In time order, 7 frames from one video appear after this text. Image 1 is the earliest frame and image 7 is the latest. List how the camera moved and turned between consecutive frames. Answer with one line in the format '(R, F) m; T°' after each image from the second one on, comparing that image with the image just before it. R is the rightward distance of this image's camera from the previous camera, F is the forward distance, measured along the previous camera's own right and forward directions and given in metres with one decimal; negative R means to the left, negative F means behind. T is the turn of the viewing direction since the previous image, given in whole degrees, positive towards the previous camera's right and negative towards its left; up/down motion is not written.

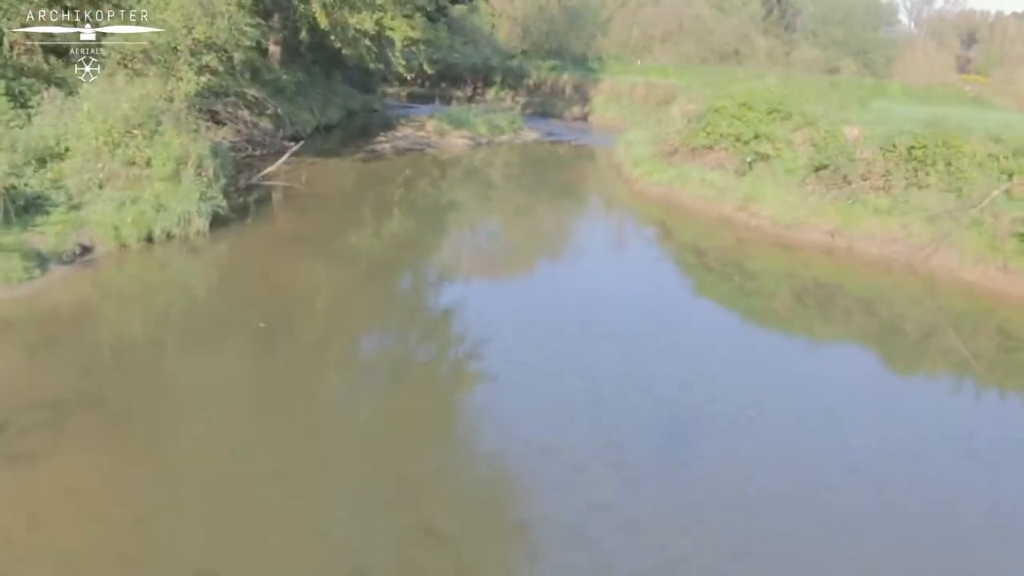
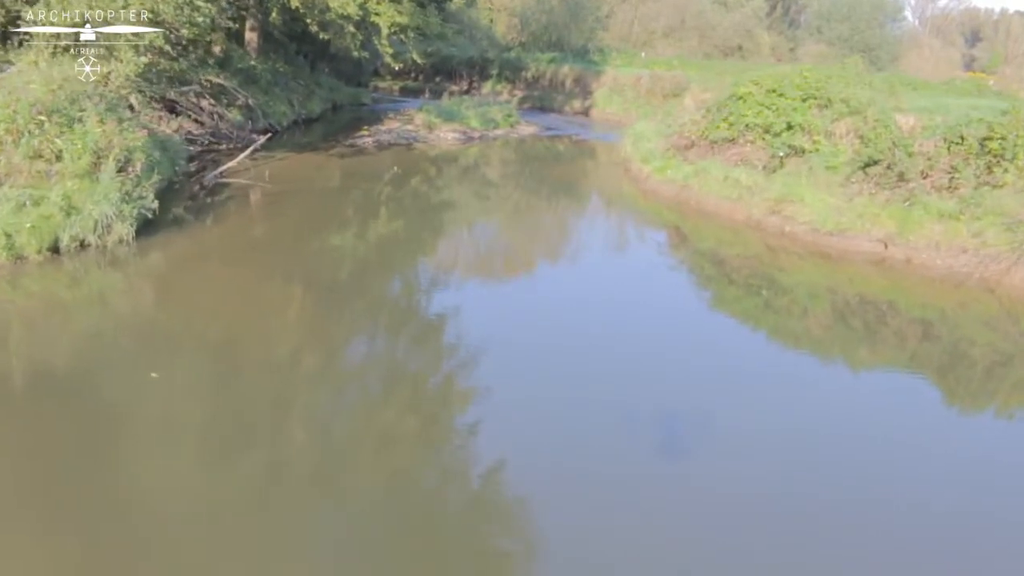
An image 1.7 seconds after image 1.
(+0.1, +1.7) m; 0°
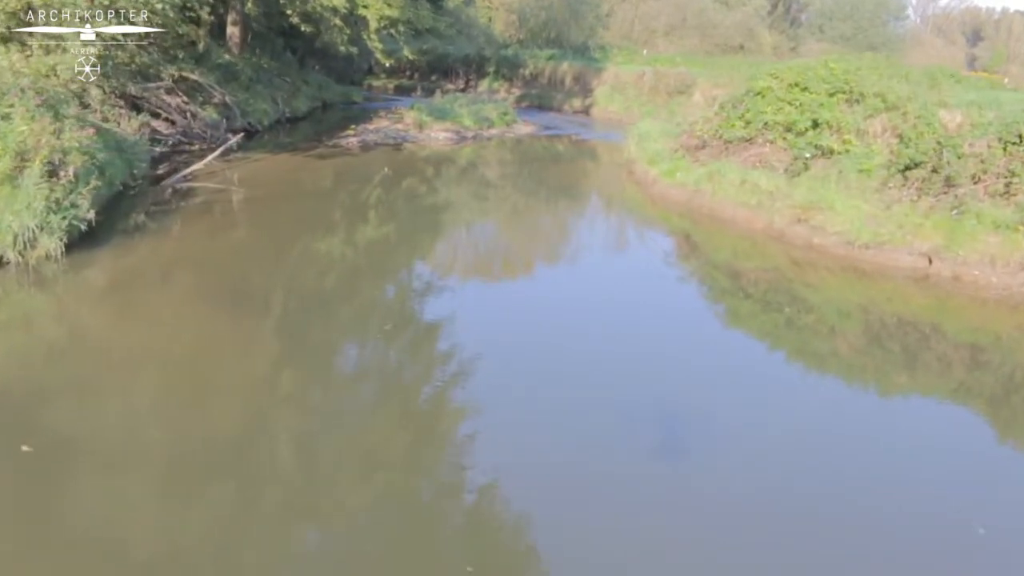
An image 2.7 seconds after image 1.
(+0.1, +1.1) m; 0°
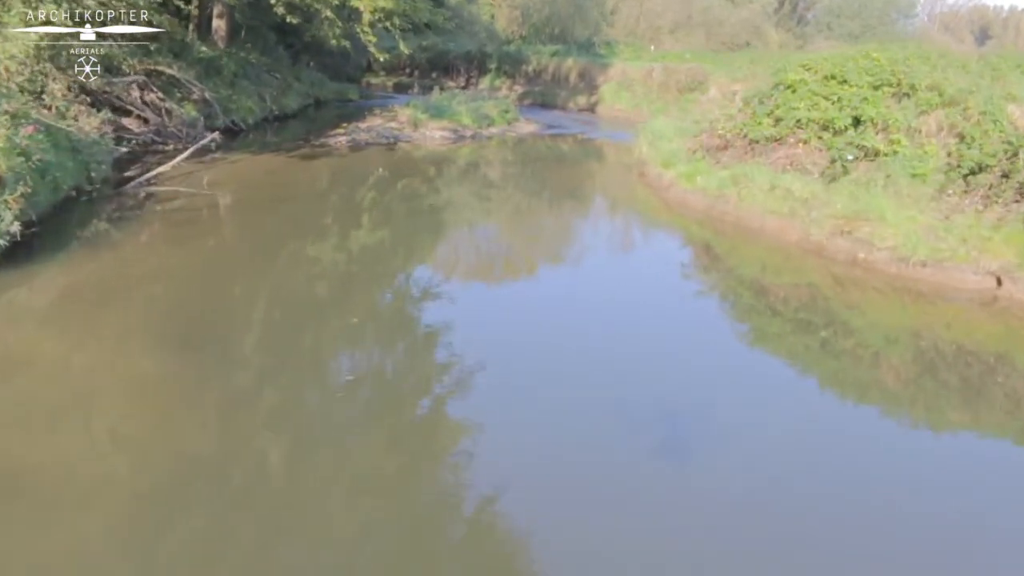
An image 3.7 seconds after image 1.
(0.0, +1.1) m; 0°
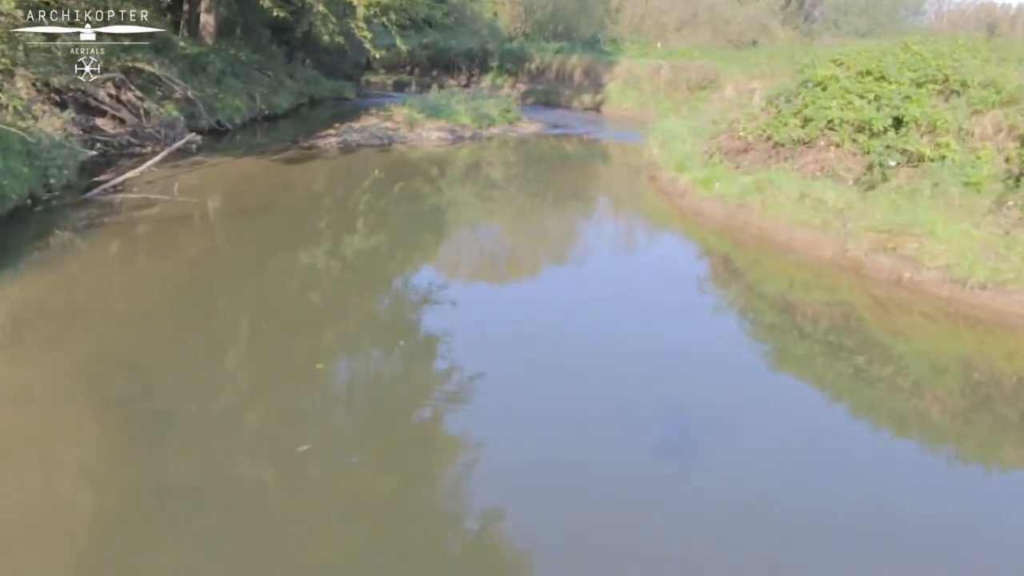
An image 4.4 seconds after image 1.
(0.0, +0.8) m; 0°
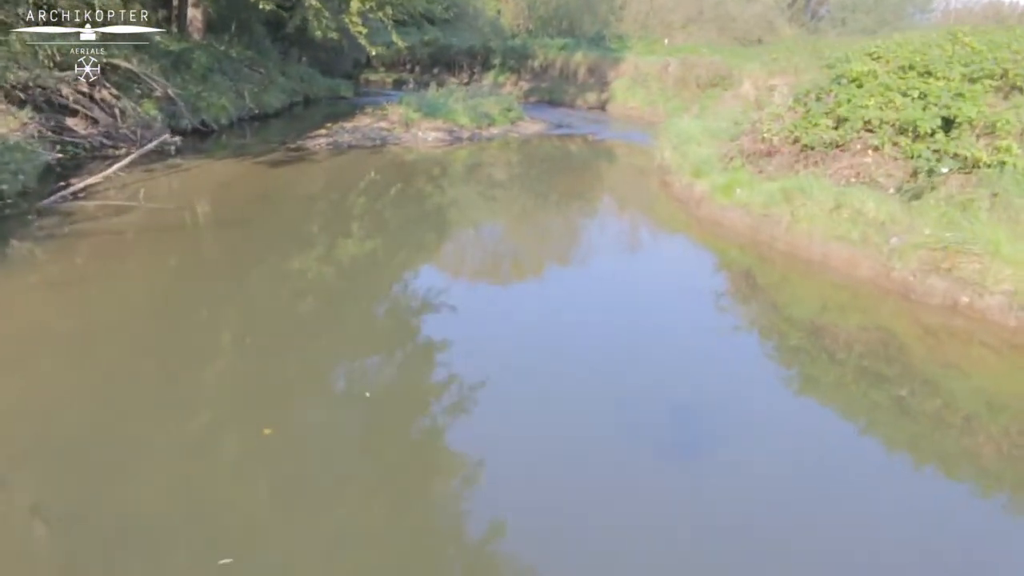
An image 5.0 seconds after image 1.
(0.0, +0.8) m; 0°
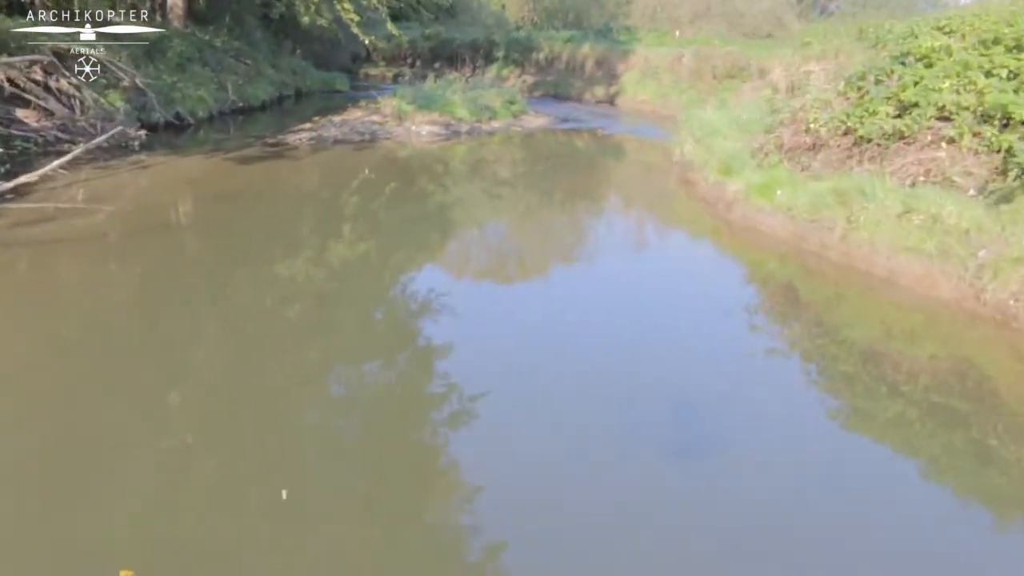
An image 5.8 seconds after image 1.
(0.0, +1.2) m; 0°
